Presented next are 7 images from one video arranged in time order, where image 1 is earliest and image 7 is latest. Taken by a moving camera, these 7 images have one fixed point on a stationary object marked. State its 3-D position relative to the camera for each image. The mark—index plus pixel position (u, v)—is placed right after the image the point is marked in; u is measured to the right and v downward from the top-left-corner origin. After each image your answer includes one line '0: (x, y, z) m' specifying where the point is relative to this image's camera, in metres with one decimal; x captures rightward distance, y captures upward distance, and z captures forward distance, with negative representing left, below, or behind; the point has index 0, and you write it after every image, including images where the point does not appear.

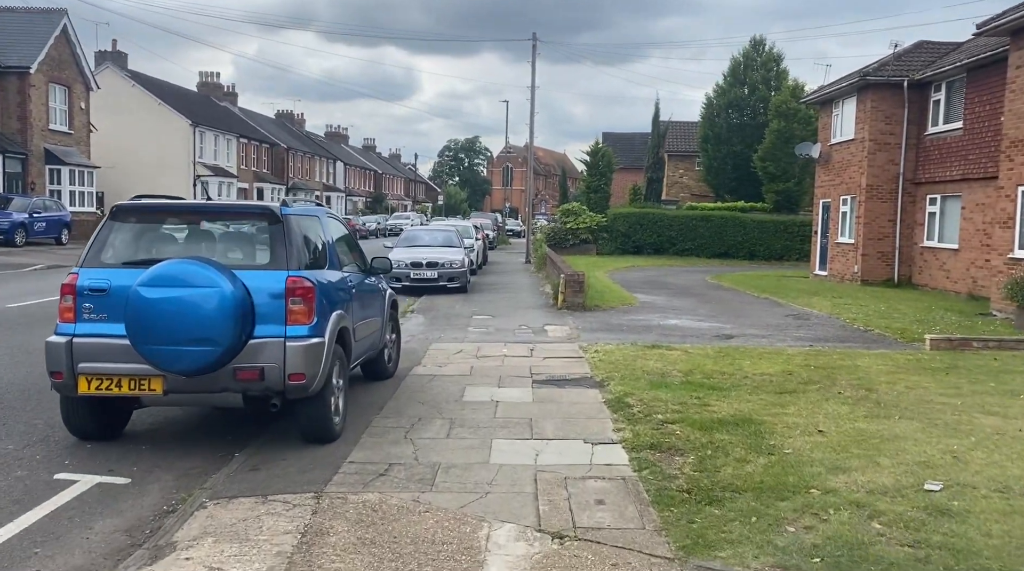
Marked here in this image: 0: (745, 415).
0: (+1.9, -1.1, +6.7) m
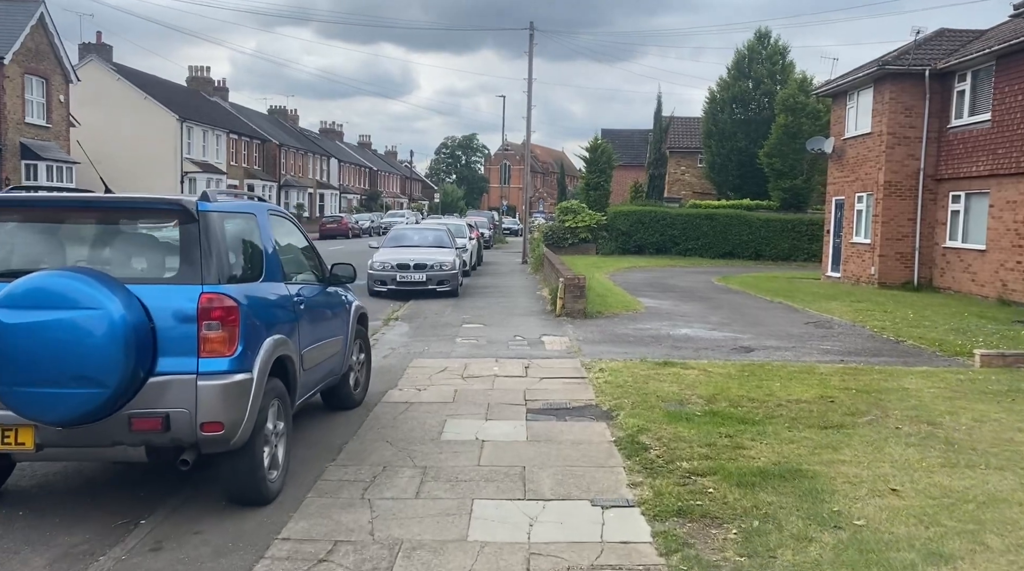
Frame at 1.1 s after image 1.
0: (+1.8, -1.2, +5.4) m
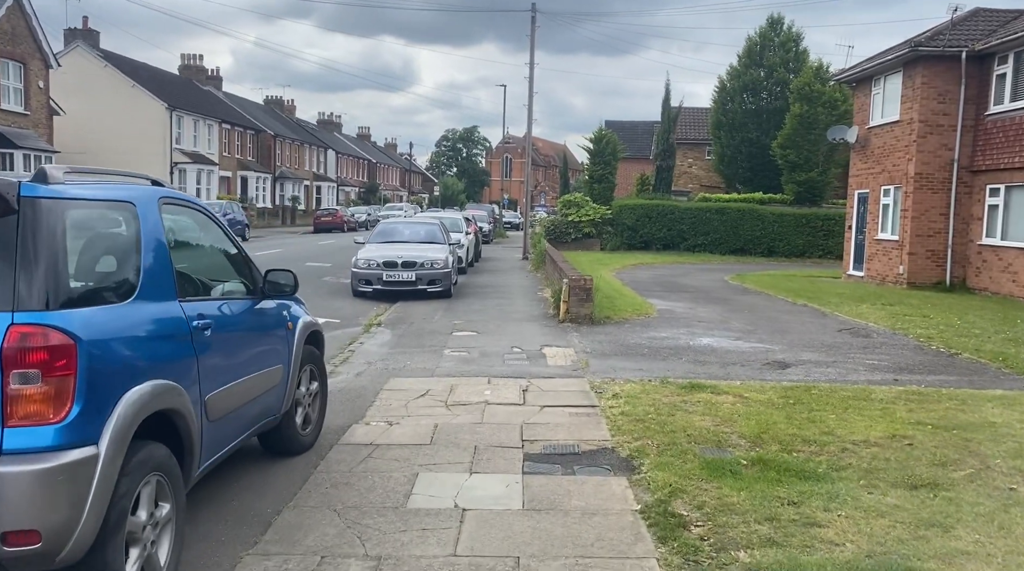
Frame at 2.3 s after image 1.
0: (+1.7, -1.2, +3.8) m
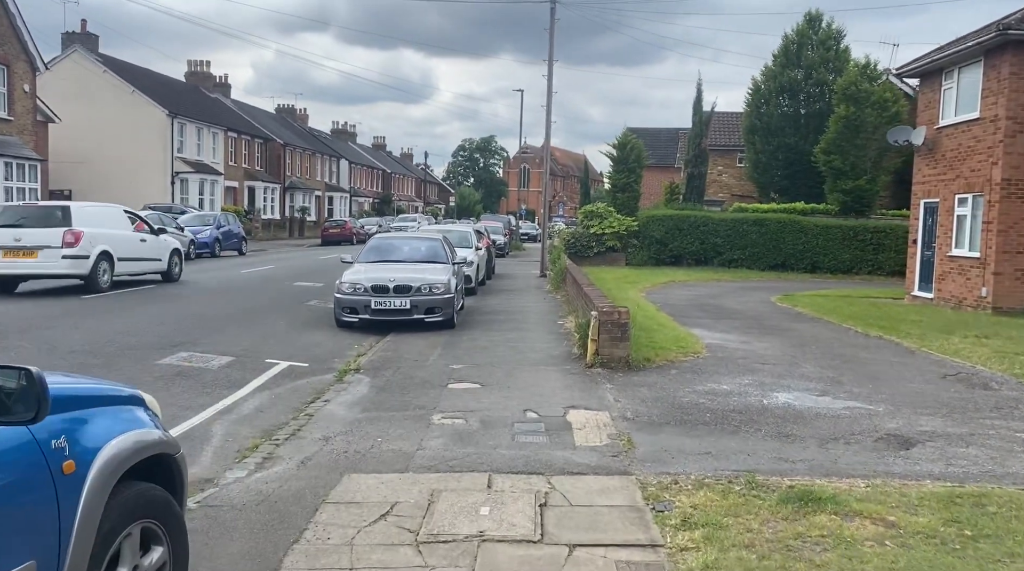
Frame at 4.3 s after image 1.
0: (+1.7, -1.5, +1.1) m
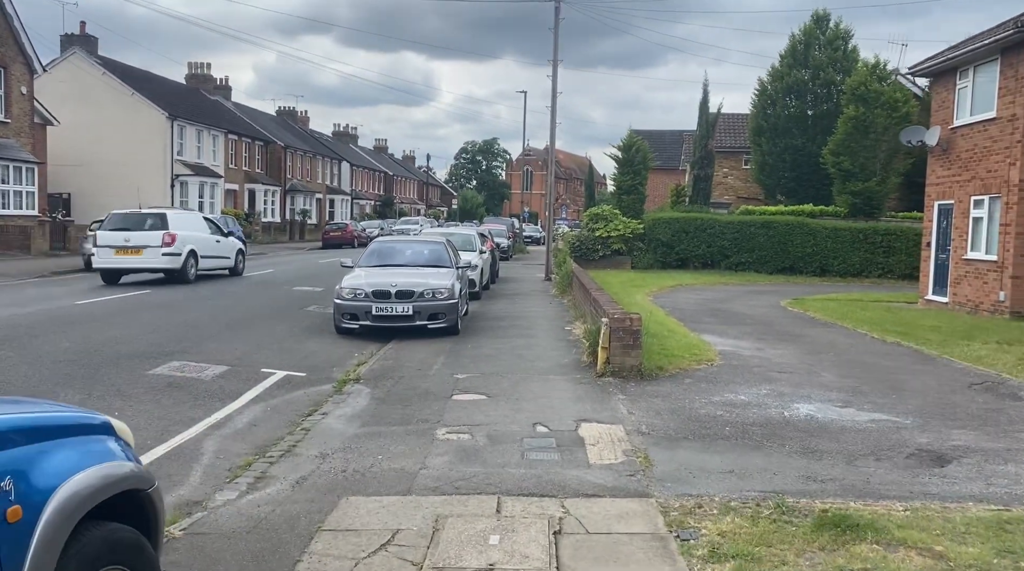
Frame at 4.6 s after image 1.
0: (+1.8, -1.6, +0.7) m
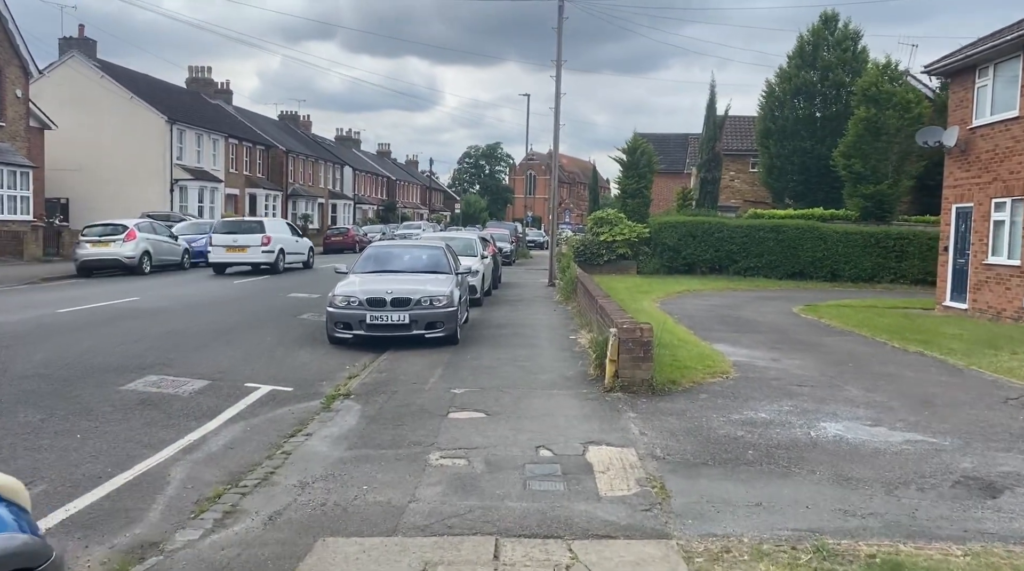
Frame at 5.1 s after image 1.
0: (+1.8, -1.6, 0.0) m
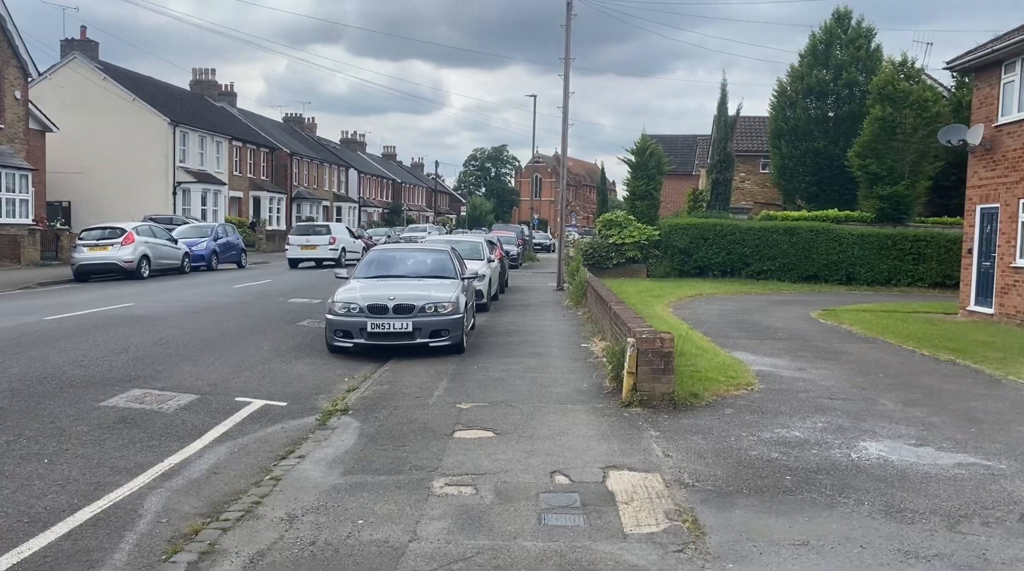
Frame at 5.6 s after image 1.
0: (+1.8, -1.6, -0.6) m
